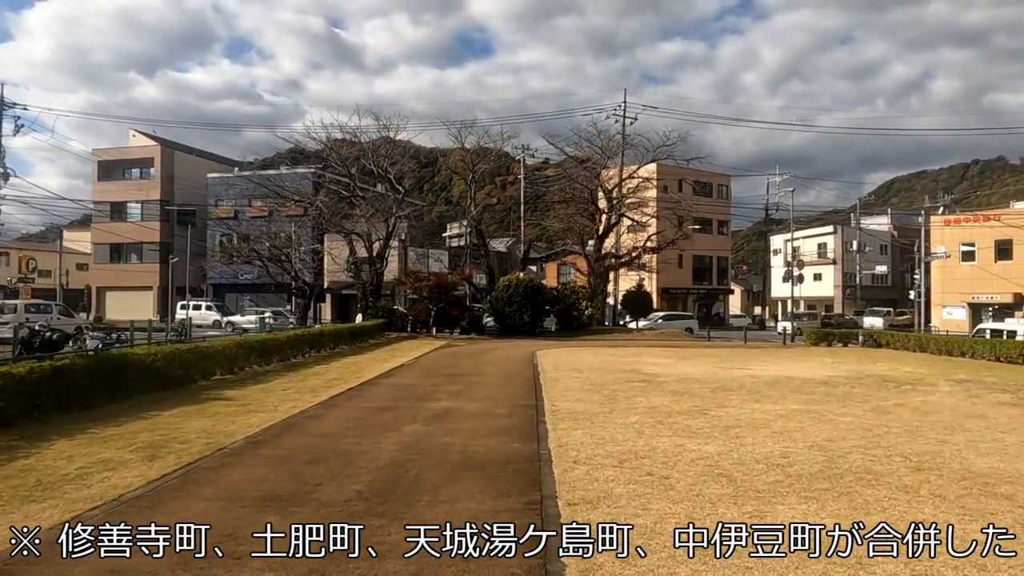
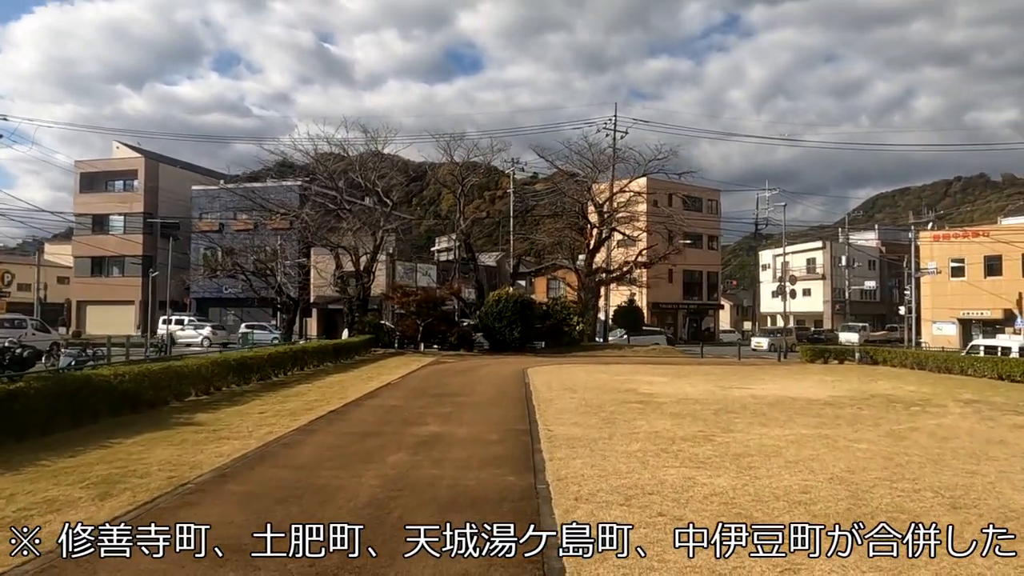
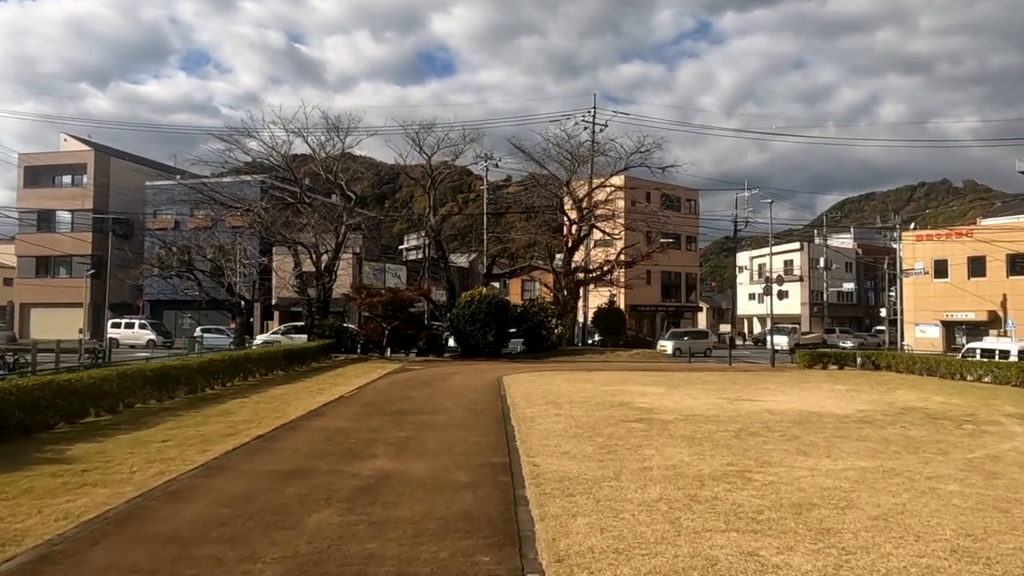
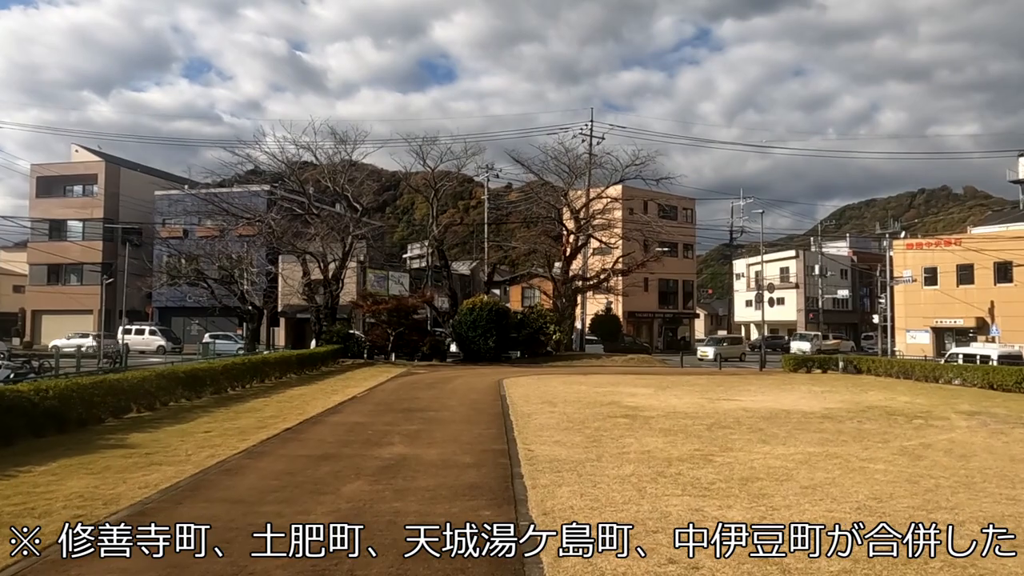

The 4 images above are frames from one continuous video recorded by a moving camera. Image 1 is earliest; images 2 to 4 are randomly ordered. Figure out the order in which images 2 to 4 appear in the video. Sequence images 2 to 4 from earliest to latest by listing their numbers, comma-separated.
2, 4, 3
